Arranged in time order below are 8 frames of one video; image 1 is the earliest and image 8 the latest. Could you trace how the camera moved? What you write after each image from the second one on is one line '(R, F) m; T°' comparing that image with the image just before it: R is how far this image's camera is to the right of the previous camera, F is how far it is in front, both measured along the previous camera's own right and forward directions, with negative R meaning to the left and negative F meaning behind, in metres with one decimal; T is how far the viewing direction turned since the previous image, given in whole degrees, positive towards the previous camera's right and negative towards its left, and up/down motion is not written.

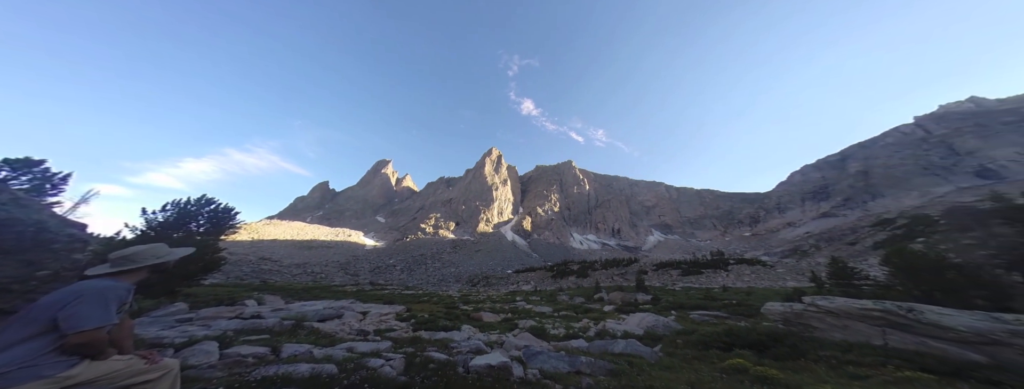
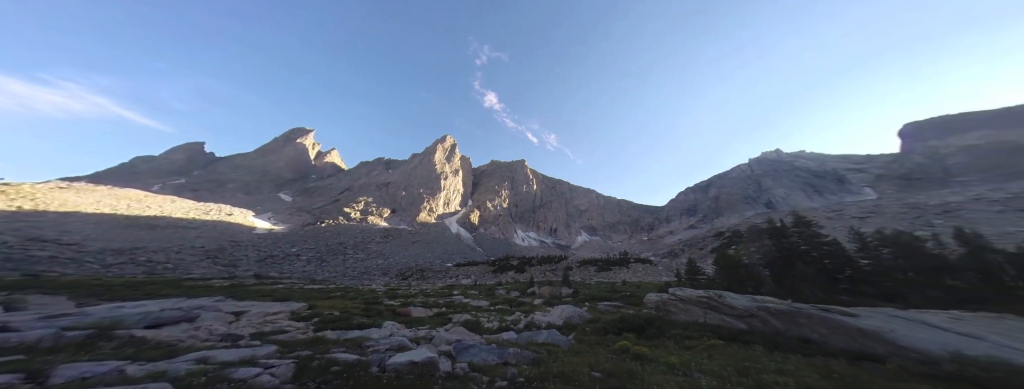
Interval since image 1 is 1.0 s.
(+0.5, +0.2) m; +11°
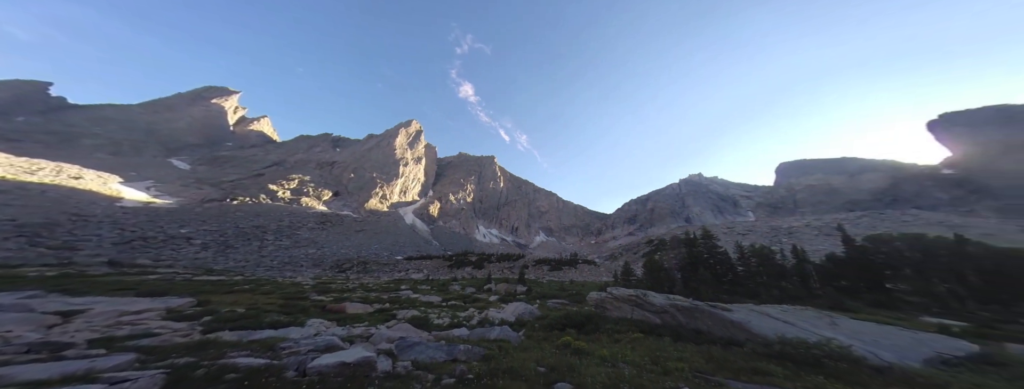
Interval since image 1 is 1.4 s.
(+0.4, +0.4) m; +7°
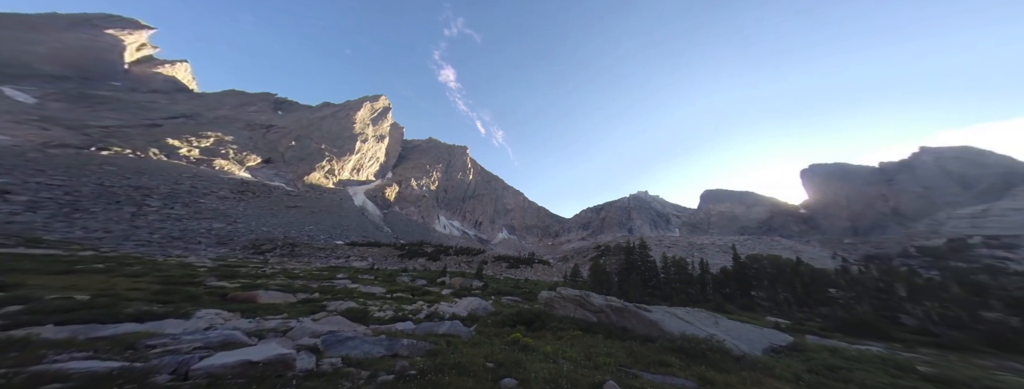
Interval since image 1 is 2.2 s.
(+0.3, +0.6) m; +7°
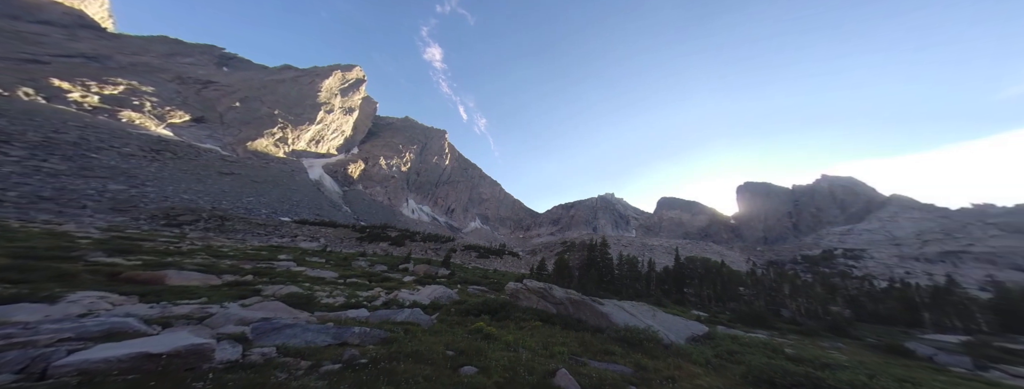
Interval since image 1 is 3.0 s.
(+0.3, +0.6) m; +5°
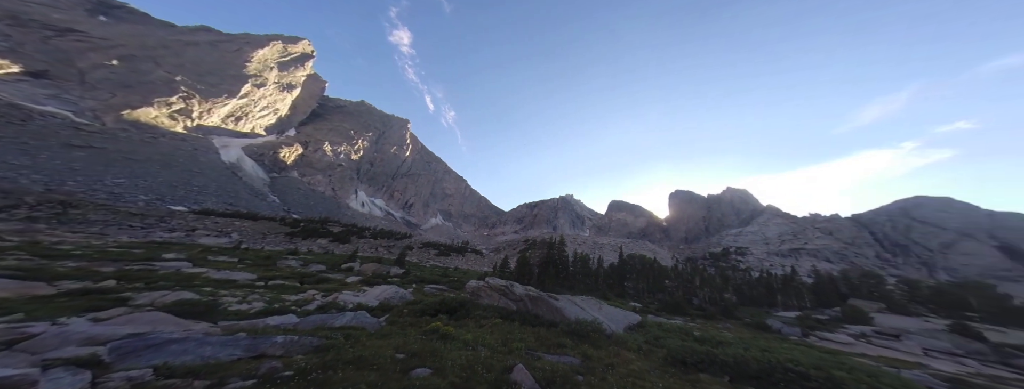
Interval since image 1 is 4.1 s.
(+0.6, +0.7) m; +7°
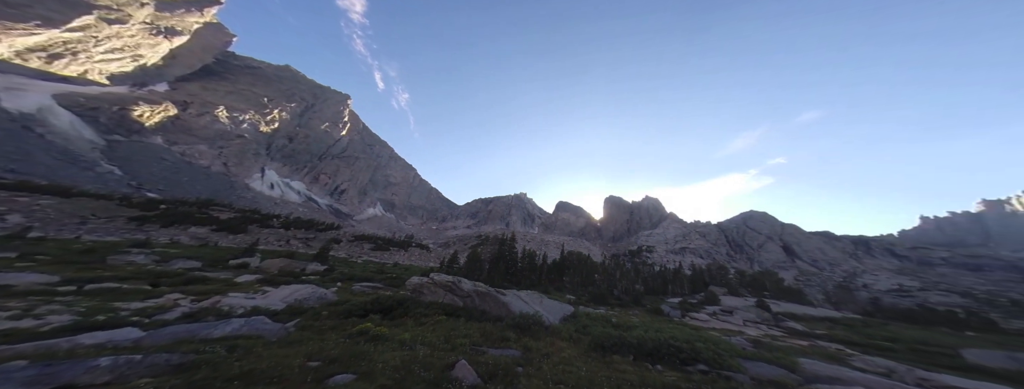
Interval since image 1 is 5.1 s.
(+0.9, +1.3) m; +10°
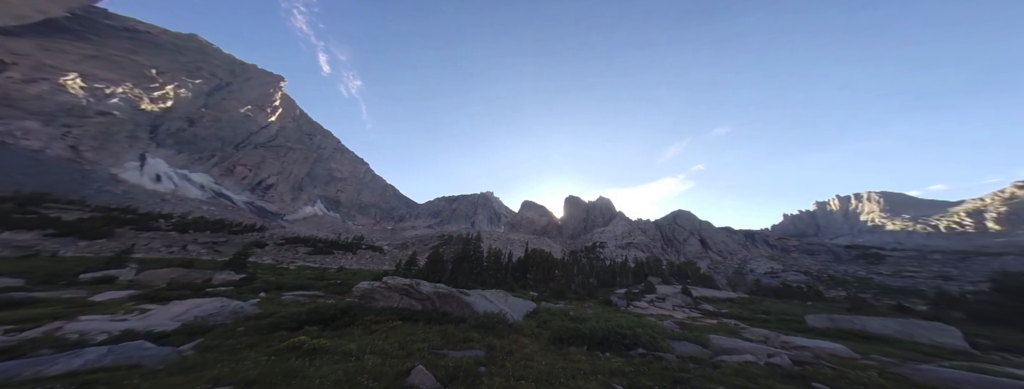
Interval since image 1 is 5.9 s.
(+1.1, +1.0) m; +8°
